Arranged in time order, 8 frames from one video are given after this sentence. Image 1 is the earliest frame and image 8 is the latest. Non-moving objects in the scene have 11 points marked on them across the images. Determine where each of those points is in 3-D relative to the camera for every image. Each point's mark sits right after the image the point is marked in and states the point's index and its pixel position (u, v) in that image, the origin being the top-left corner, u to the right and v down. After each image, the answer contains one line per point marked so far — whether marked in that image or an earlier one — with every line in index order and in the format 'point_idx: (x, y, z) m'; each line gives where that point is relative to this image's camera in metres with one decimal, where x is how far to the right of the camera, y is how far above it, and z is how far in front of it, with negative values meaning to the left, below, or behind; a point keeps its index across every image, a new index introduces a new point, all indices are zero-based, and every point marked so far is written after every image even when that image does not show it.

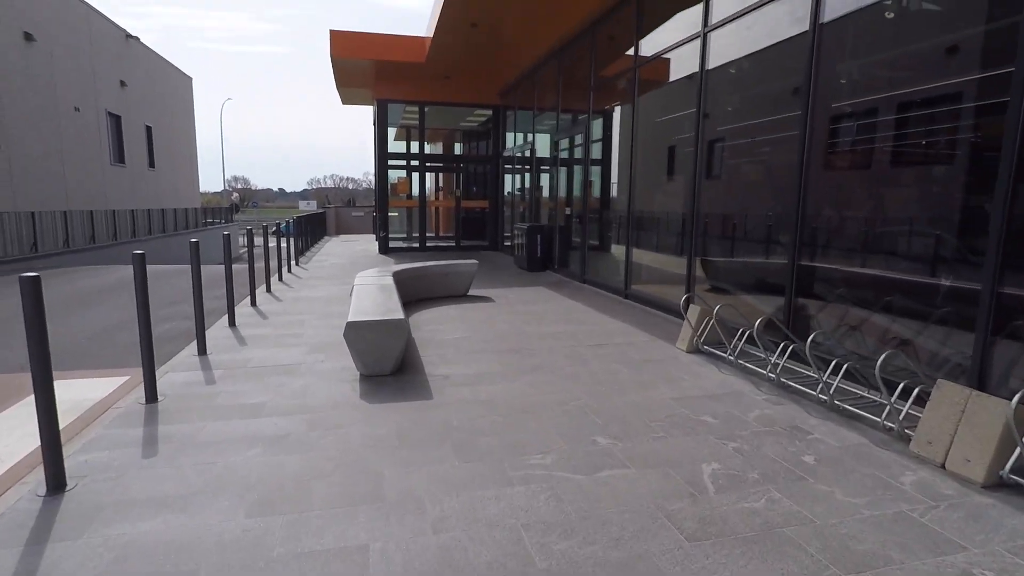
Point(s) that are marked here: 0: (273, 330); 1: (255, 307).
0: (-2.6, -0.5, +6.3) m
1: (-3.4, -0.2, +7.5) m
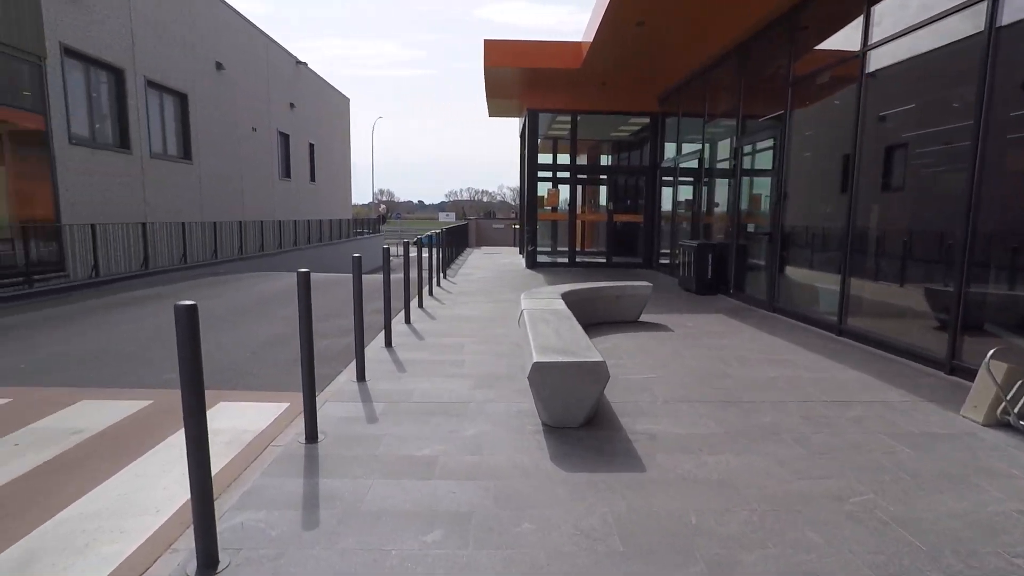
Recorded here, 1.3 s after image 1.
0: (-0.8, -0.7, +5.7) m
1: (-1.2, -0.5, +7.0) m
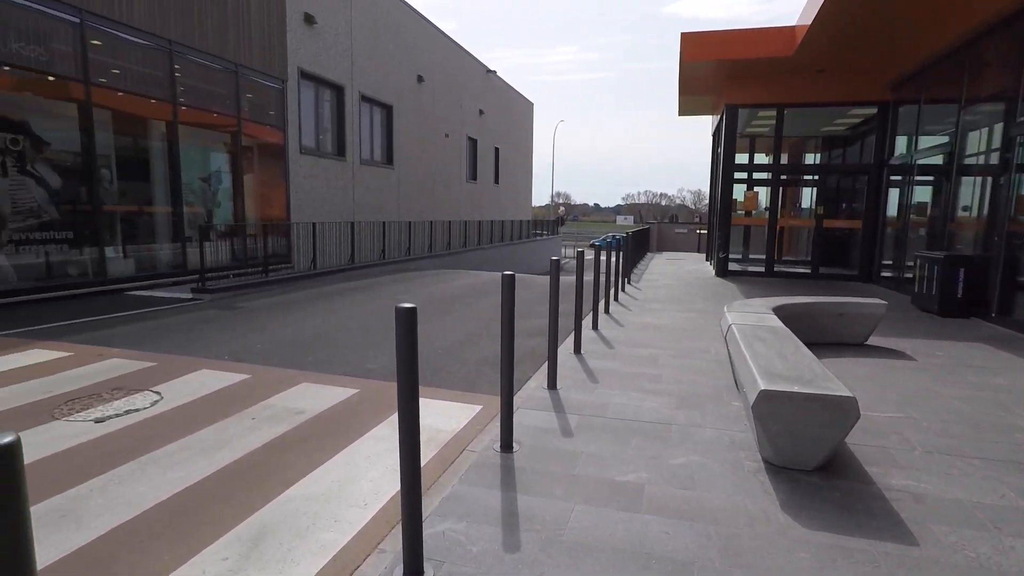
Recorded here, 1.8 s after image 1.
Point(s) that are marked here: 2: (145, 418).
0: (+1.1, -0.7, +5.3) m
1: (+1.0, -0.5, +6.7) m
2: (-2.7, -1.0, +4.2) m
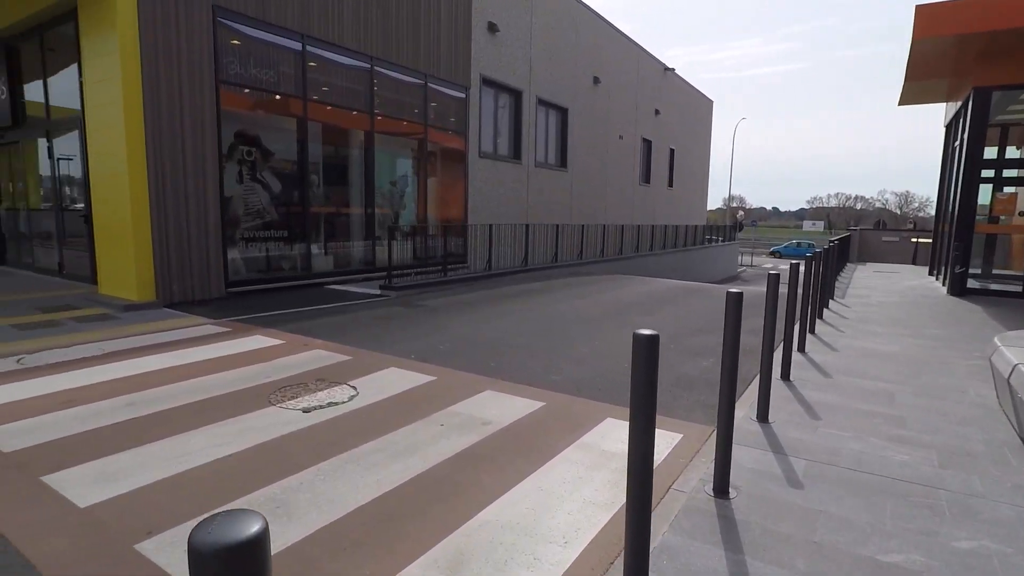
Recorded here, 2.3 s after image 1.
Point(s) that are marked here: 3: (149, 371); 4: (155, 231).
0: (+2.7, -0.9, +4.4) m
1: (+3.0, -0.7, +5.8) m
2: (-1.3, -1.0, +4.4) m
3: (-3.5, -0.8, +5.5) m
4: (-5.4, +0.8, +8.6) m
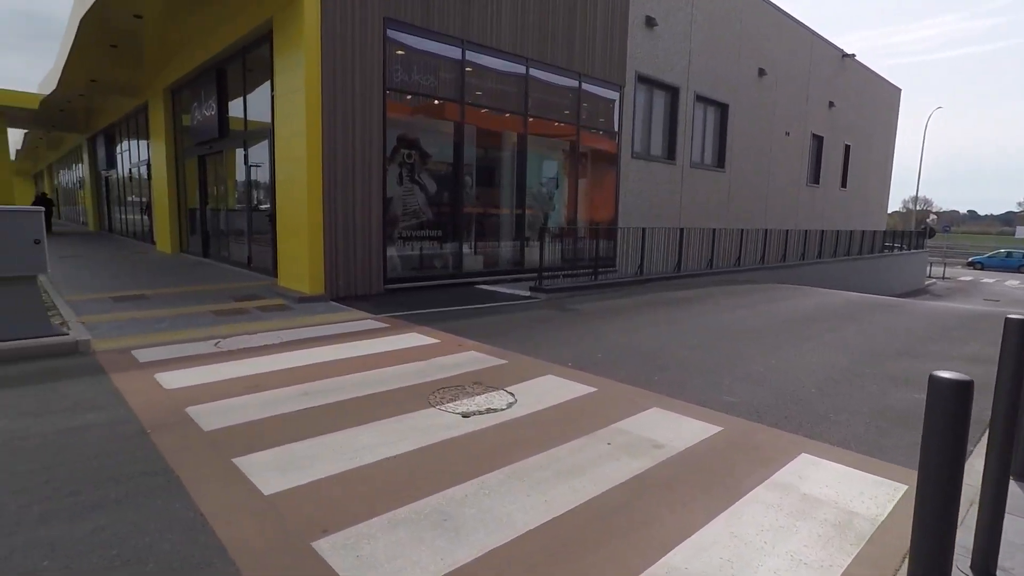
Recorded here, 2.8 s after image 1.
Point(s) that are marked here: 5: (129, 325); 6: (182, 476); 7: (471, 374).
0: (+3.8, -1.0, +3.3) m
1: (+4.4, -0.9, +4.6) m
2: (-0.1, -1.0, +4.3) m
3: (-1.9, -0.7, +5.8) m
4: (-3.0, +0.9, +9.3) m
5: (-4.9, -0.5, +7.3) m
6: (-1.9, -1.1, +3.4) m
7: (-0.4, -0.8, +5.4) m
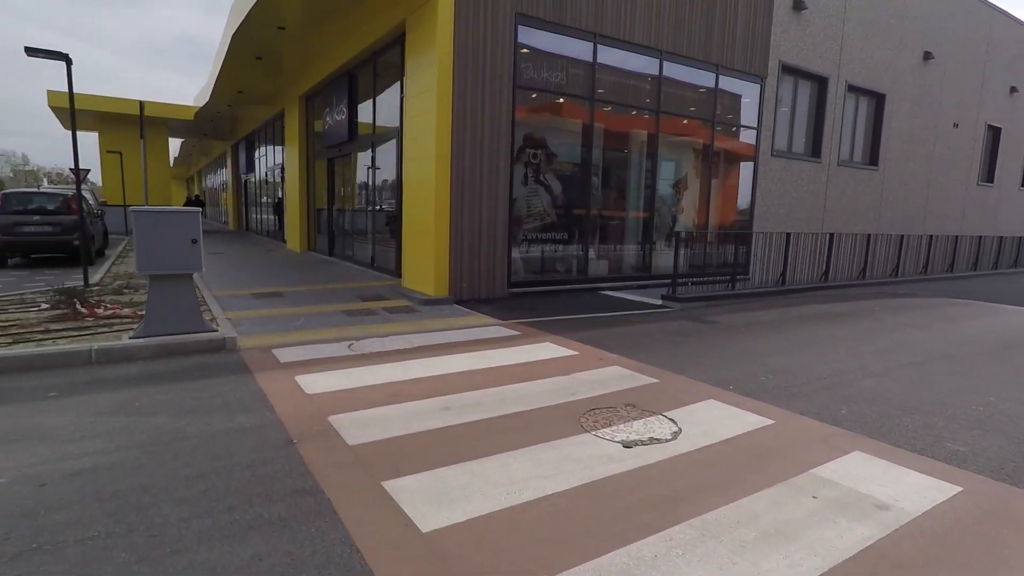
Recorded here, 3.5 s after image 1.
0: (+4.7, -1.2, +2.1) m
1: (+5.5, -1.1, +3.2) m
2: (+1.0, -1.1, +3.7) m
3: (-0.5, -0.8, +5.5) m
4: (-0.9, +0.9, +9.2) m
5: (-3.2, -0.5, +7.5) m
6: (-1.0, -1.1, +3.1) m
7: (+0.9, -0.9, +4.9) m
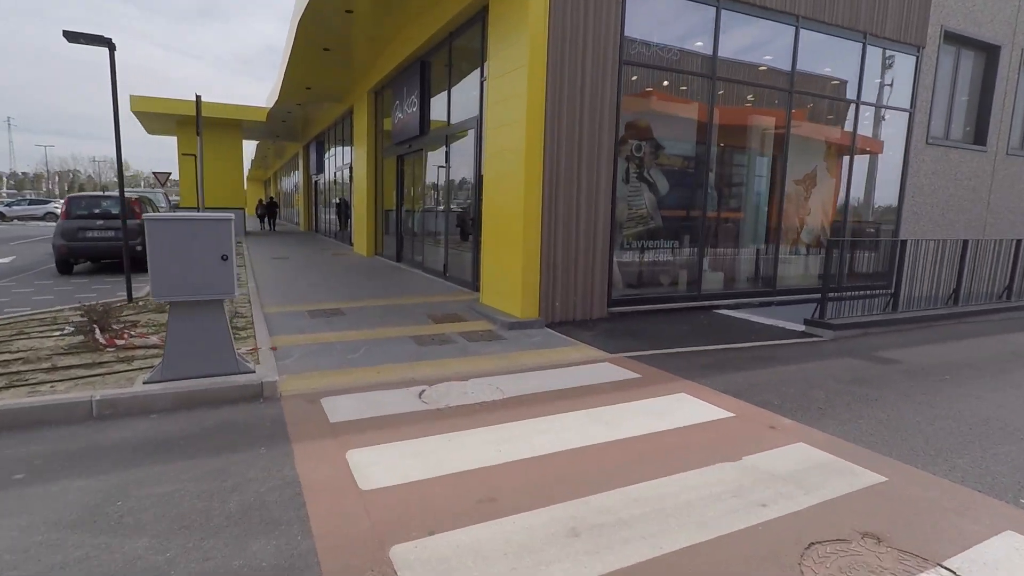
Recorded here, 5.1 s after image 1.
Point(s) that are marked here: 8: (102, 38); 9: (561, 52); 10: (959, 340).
0: (+5.2, -1.6, -0.1) m
1: (+6.2, -1.4, +0.9) m
2: (+1.8, -1.4, +1.8) m
3: (+0.4, -1.1, +3.8) m
4: (+0.4, +0.6, +7.5) m
5: (-2.0, -0.7, +6.1) m
6: (-0.3, -1.4, +1.5) m
7: (+1.8, -1.2, +3.1) m
8: (-5.3, +3.2, +7.3) m
9: (+0.6, +3.1, +7.4) m
10: (+5.7, -0.7, +7.2) m
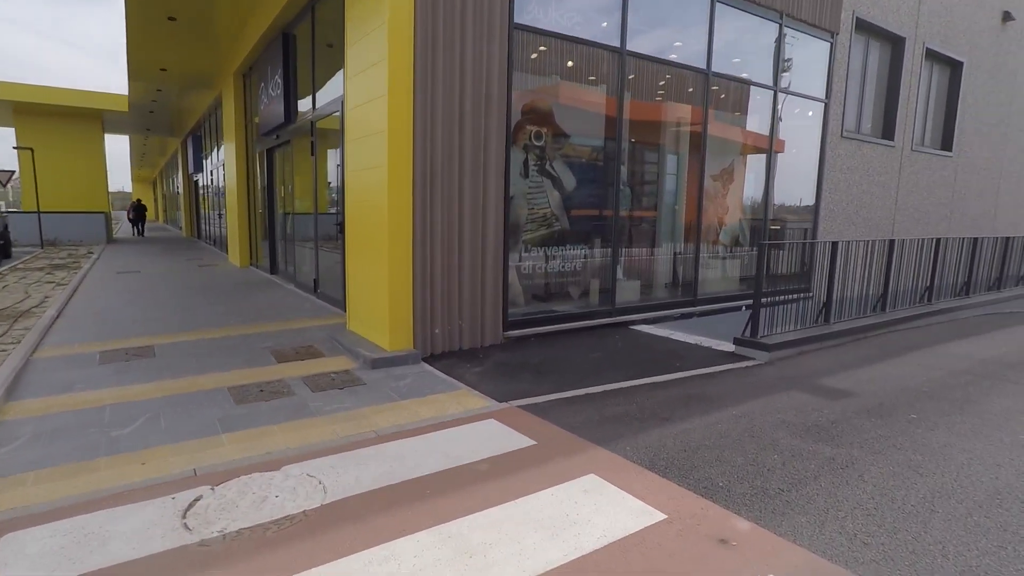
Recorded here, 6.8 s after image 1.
0: (+4.9, -1.7, -1.1) m
1: (+5.7, -1.5, +0.1) m
2: (+1.2, -1.6, +0.4) m
3: (-0.4, -1.3, +2.2) m
4: (-1.0, +0.4, +5.8) m
5: (-3.1, -1.0, +4.1) m
6: (-0.8, -1.7, -0.2) m
7: (+1.1, -1.4, +1.6) m
8: (-6.6, +2.8, +4.8) m
9: (-0.8, +2.8, +5.7) m
10: (+4.3, -0.8, +6.3) m
